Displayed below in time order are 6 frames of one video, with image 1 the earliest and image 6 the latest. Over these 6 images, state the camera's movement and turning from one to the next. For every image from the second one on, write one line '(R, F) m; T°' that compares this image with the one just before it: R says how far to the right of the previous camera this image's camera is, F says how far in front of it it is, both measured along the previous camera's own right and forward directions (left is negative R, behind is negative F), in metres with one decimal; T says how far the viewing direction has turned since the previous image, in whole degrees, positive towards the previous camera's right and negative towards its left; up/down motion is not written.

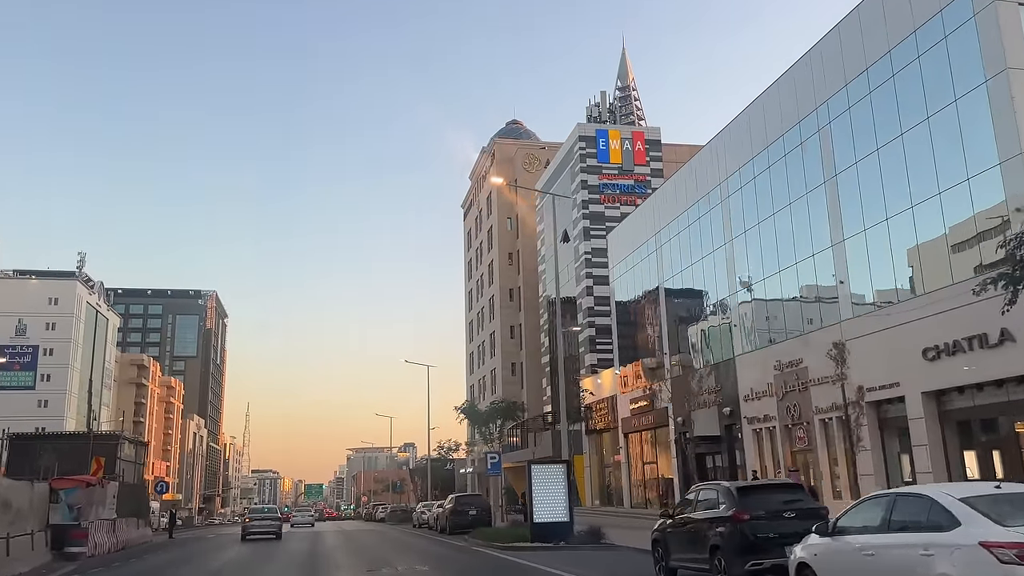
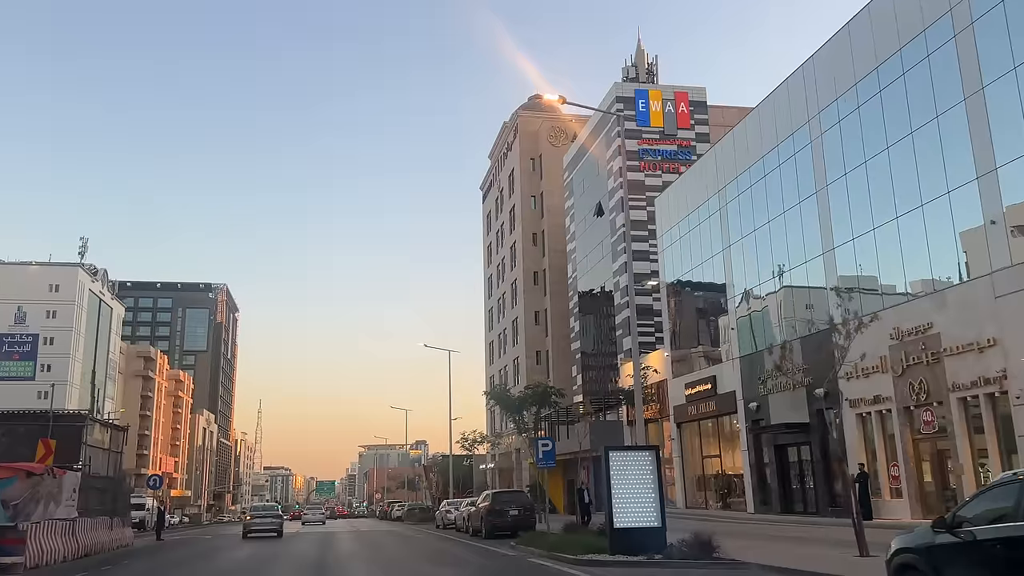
(-1.1, +4.8) m; -1°
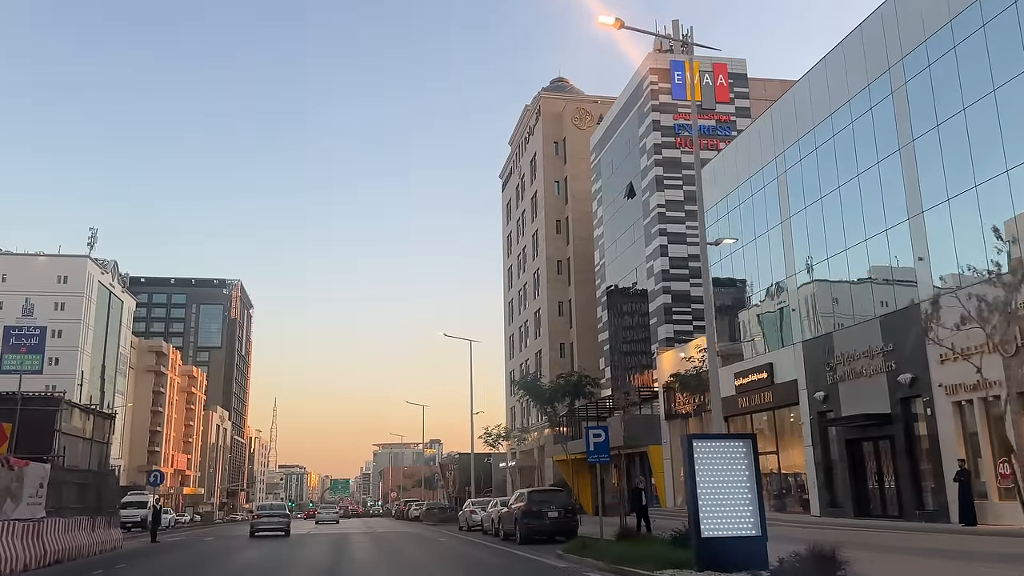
(-0.6, +3.0) m; -1°
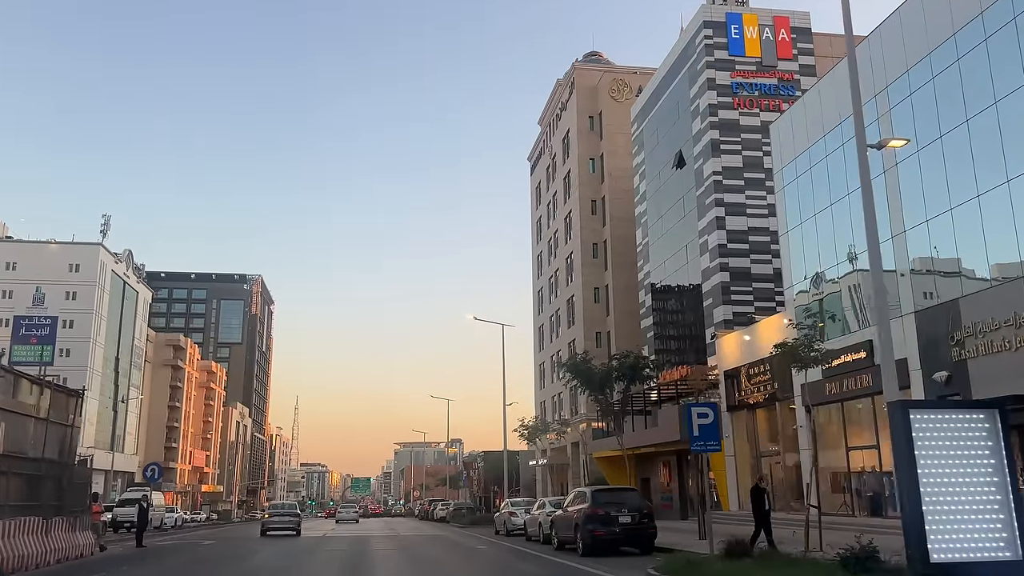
(-0.8, +4.2) m; -1°
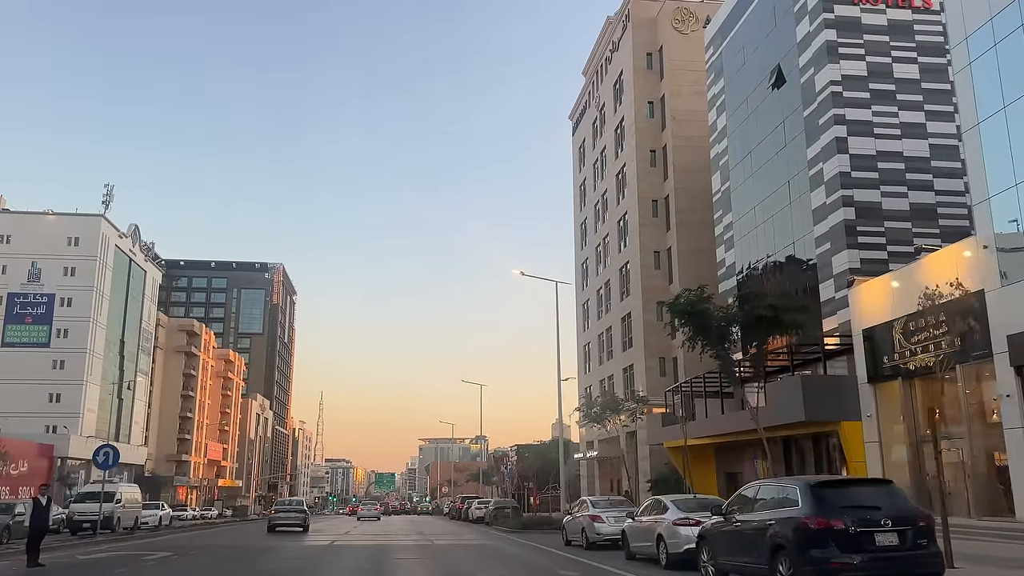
(-1.4, +8.0) m; -2°
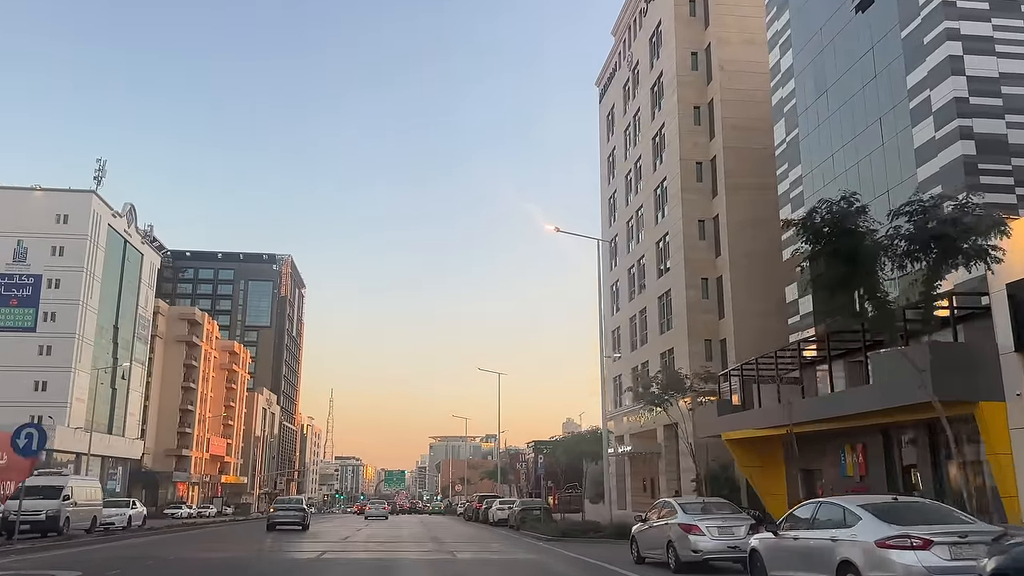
(-0.8, +5.5) m; -1°
